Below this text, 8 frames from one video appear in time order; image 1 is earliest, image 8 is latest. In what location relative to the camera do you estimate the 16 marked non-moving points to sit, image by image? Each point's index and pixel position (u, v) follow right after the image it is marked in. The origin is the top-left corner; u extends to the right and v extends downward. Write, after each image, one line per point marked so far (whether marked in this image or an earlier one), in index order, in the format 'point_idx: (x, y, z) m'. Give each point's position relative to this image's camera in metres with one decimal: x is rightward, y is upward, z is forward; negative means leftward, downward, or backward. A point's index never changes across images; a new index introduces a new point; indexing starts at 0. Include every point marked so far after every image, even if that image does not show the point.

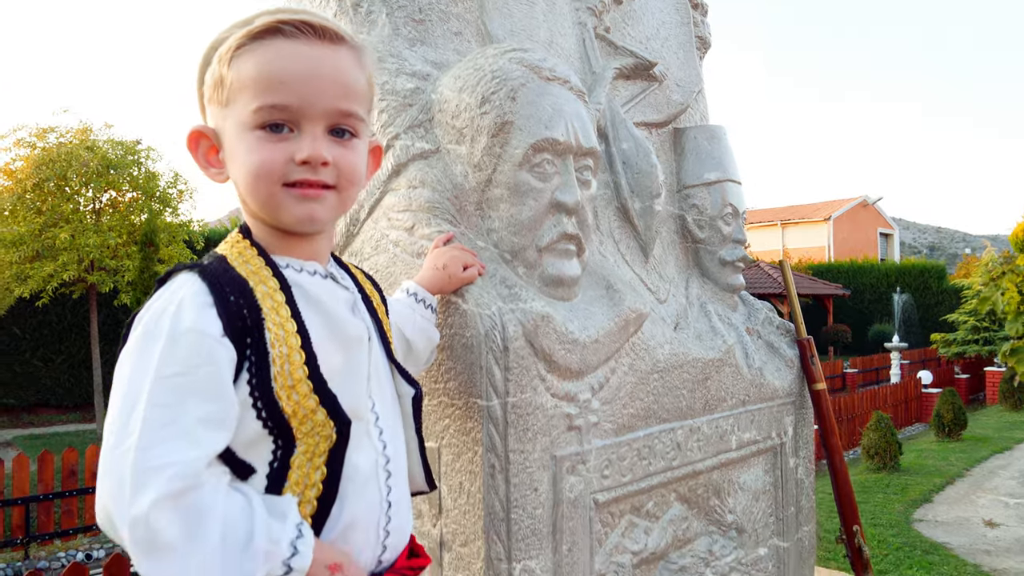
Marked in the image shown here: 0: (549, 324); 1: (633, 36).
0: (+0.1, -0.1, +1.3) m
1: (+0.3, +0.6, +2.0) m
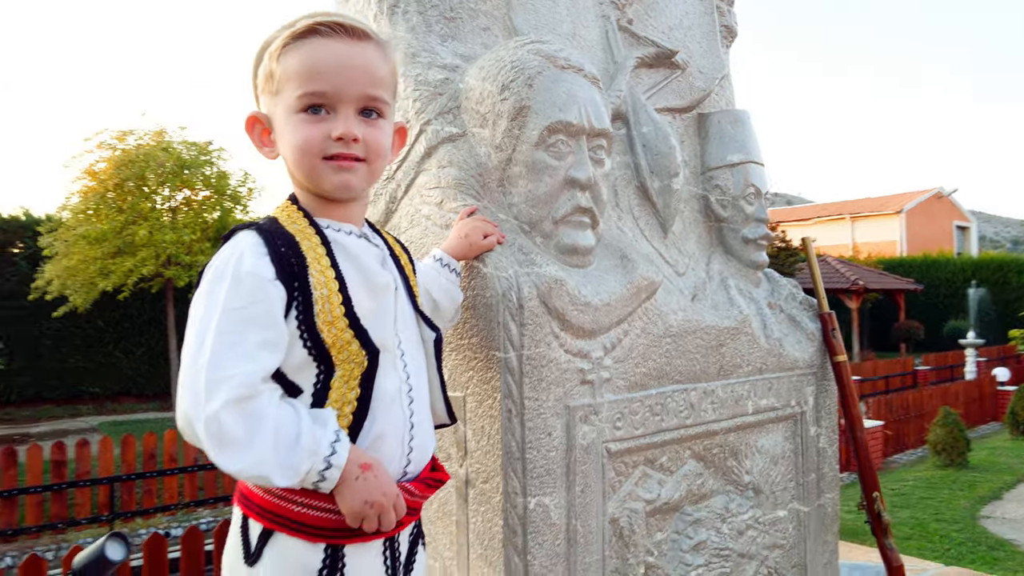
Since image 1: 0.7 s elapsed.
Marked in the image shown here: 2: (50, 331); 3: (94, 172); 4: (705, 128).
0: (+0.1, 0.0, +1.4) m
1: (+0.4, +0.7, +2.1) m
2: (-5.5, -0.5, +9.2) m
3: (-4.5, +1.3, +8.4) m
4: (+0.5, +0.5, +2.2) m
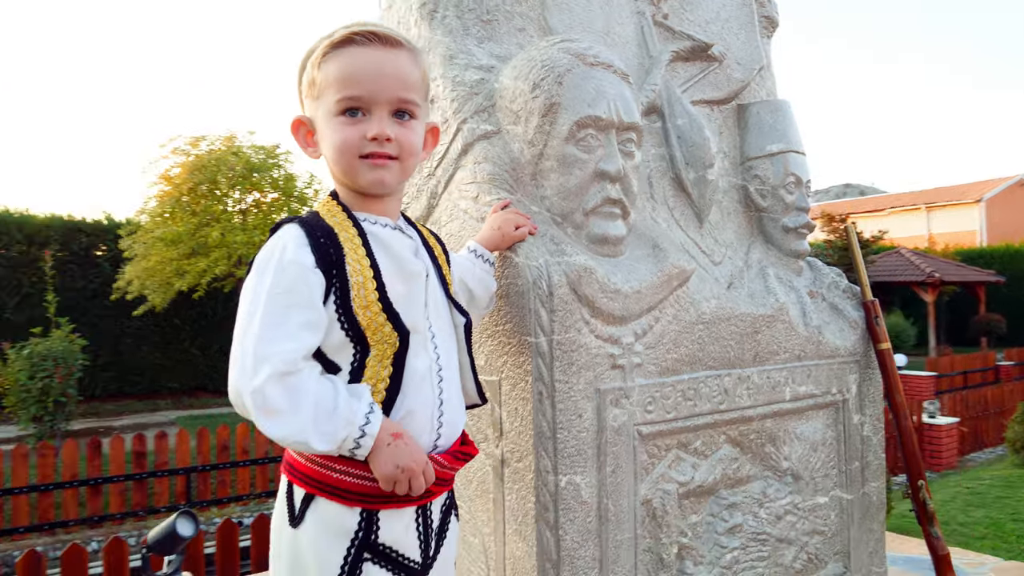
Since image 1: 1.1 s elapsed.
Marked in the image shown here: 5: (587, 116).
0: (+0.2, 0.0, +1.5) m
1: (+0.5, +0.7, +2.1) m
2: (-4.8, -0.5, +9.7) m
3: (-3.9, +1.3, +8.8) m
4: (+0.7, +0.5, +2.2) m
5: (+0.1, +0.3, +1.5) m
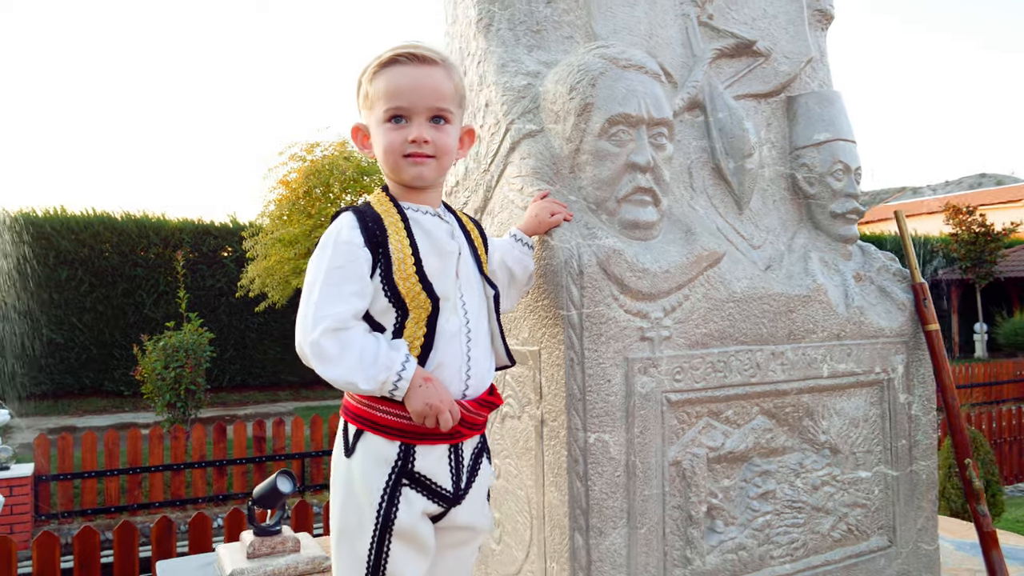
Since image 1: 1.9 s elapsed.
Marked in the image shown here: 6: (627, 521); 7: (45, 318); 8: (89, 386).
0: (+0.2, +0.1, +1.6) m
1: (+0.7, +0.8, +2.2) m
2: (-3.5, -0.5, +10.4) m
3: (-2.8, +1.3, +9.4) m
4: (+0.8, +0.5, +2.3) m
5: (+0.2, +0.4, +1.7) m
6: (+0.2, -0.5, +1.6) m
7: (-5.6, -0.4, +9.3) m
8: (-5.3, -1.3, +9.7) m
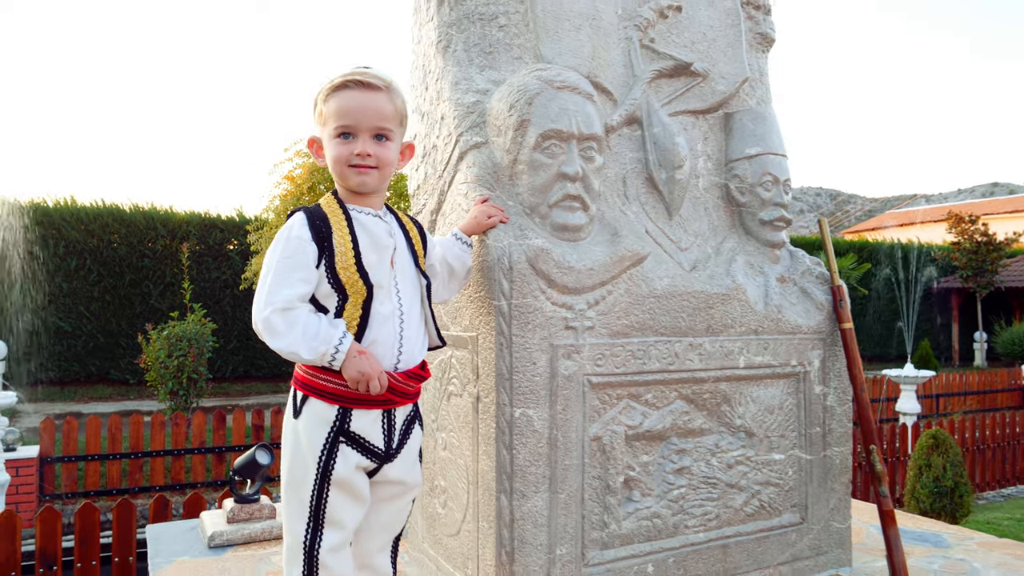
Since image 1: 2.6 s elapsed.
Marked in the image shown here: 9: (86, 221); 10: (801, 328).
0: (+0.1, +0.1, +1.9) m
1: (+0.5, +0.8, +2.4) m
2: (-3.6, -0.4, +10.7) m
3: (-2.8, +1.4, +9.7) m
4: (+0.7, +0.5, +2.5) m
5: (+0.1, +0.4, +1.9) m
6: (+0.1, -0.5, +1.9) m
7: (-5.7, -0.2, +9.6) m
8: (-5.4, -1.1, +10.0) m
9: (-5.4, +0.9, +9.8) m
10: (+0.9, -0.1, +2.3) m
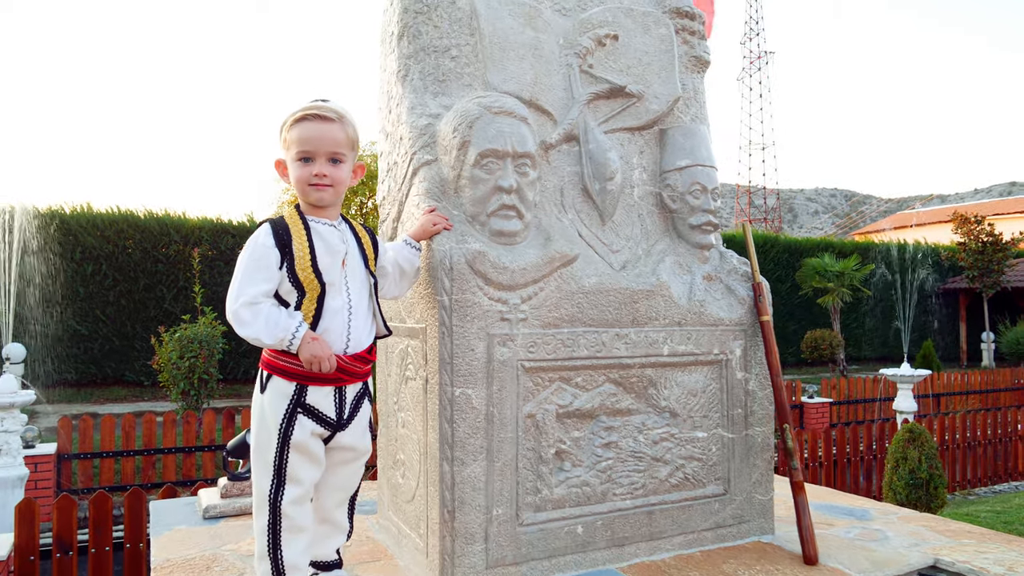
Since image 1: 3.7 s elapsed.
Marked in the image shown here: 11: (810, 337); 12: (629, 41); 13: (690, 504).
0: (-0.1, +0.1, +2.2) m
1: (+0.4, +0.8, +2.8) m
2: (-3.6, -0.4, +11.1) m
3: (-2.8, +1.4, +10.0) m
4: (+0.6, +0.5, +2.8) m
5: (-0.1, +0.4, +2.2) m
6: (-0.1, -0.5, +2.2) m
7: (-5.7, -0.3, +10.0) m
8: (-5.4, -1.2, +10.4) m
9: (-5.5, +0.8, +10.2) m
10: (+0.7, -0.1, +2.6) m
11: (+6.7, -1.1, +17.2) m
12: (+0.4, +0.9, +2.8) m
13: (+0.6, -0.7, +2.5) m
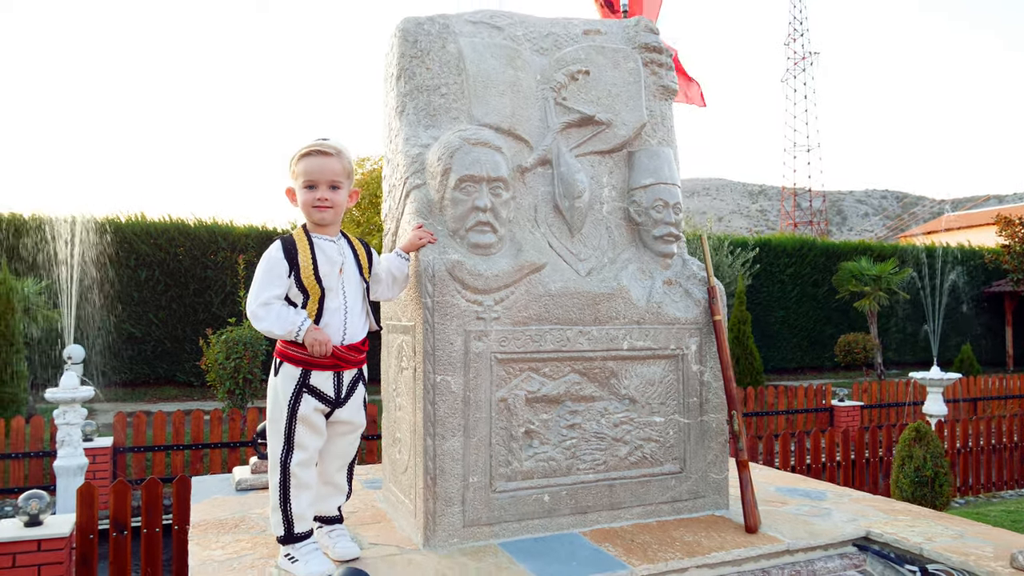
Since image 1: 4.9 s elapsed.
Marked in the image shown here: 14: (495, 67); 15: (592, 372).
0: (-0.2, +0.1, +2.6) m
1: (+0.3, +0.8, +3.2) m
2: (-3.2, -0.5, +11.7) m
3: (-2.5, +1.3, +10.6) m
4: (+0.5, +0.5, +3.2) m
5: (-0.2, +0.4, +2.6) m
6: (-0.2, -0.5, +2.6) m
7: (-5.4, -0.3, +10.8) m
8: (-5.0, -1.2, +11.1) m
9: (-5.1, +0.7, +10.9) m
10: (+0.7, -0.1, +3.0) m
11: (+7.4, -1.2, +17.2) m
12: (+0.4, +0.9, +3.2) m
13: (+0.5, -0.7, +2.9) m
14: (-0.1, +0.9, +3.0) m
15: (+0.3, -0.3, +2.8) m
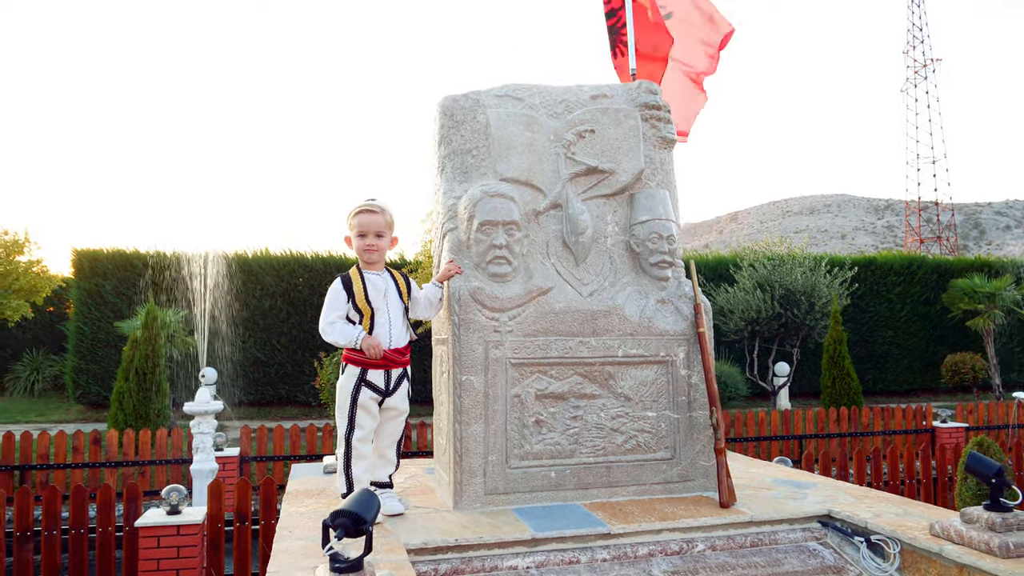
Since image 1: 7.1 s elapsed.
0: (-0.1, 0.0, +3.4) m
1: (+0.4, +0.7, +3.9) m
2: (-1.8, -0.9, +12.7) m
3: (-1.3, +0.9, +11.7) m
4: (+0.6, +0.4, +3.9) m
5: (-0.1, +0.3, +3.4) m
6: (-0.1, -0.6, +3.3) m
7: (-4.1, -0.8, +12.2) m
8: (-3.7, -1.7, +12.4) m
9: (-3.8, +0.3, +12.3) m
10: (+0.7, -0.2, +3.6) m
11: (+9.5, -1.6, +16.7) m
12: (+0.5, +0.8, +3.9) m
13: (+0.6, -0.8, +3.5) m
14: (0.0, +0.8, +3.7) m
15: (+0.4, -0.4, +3.5) m
